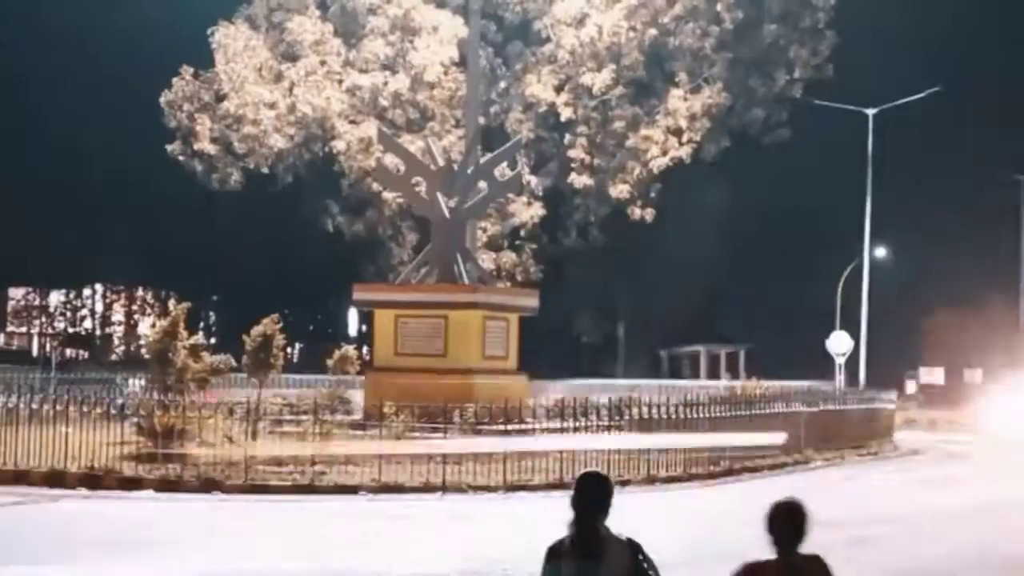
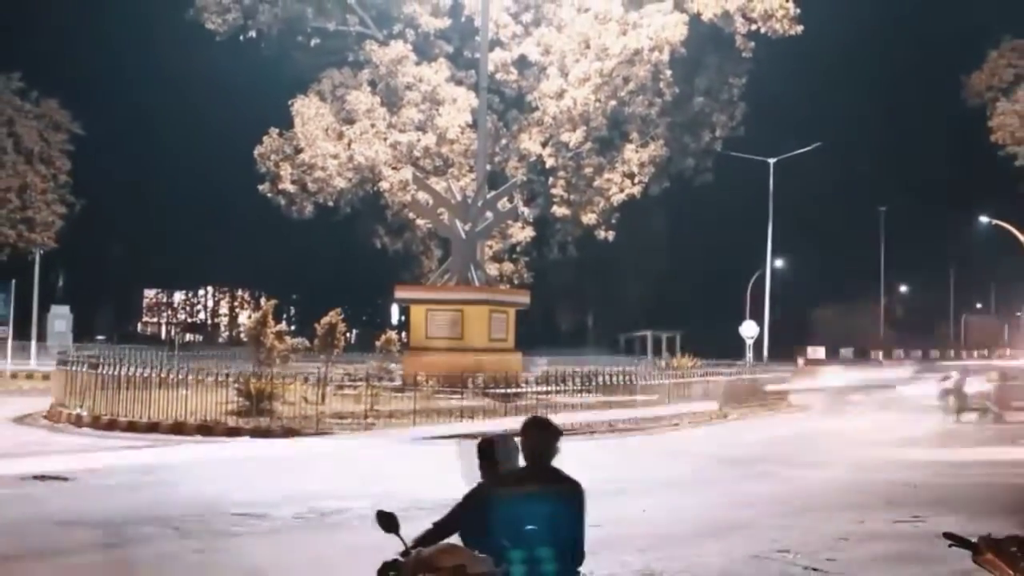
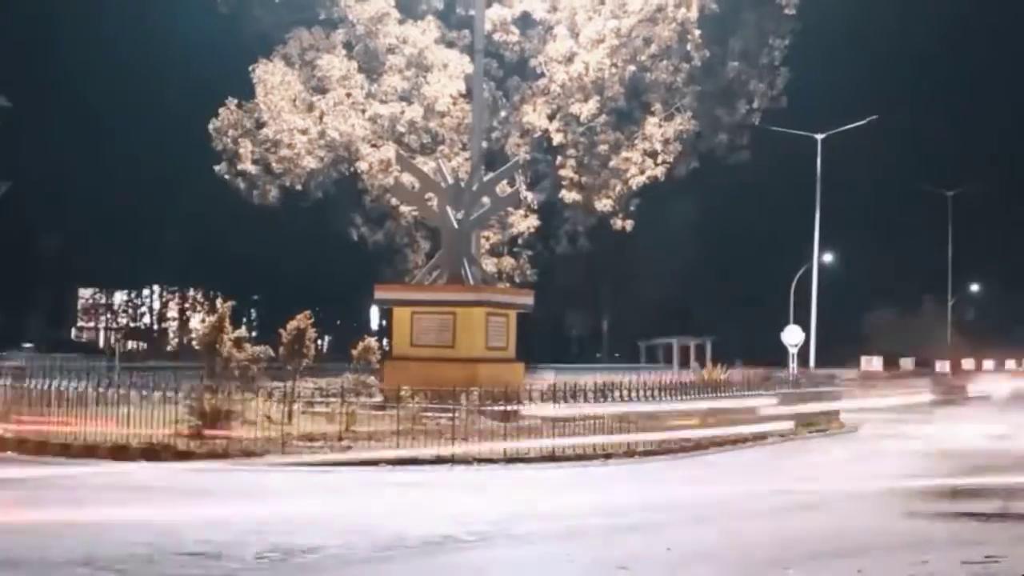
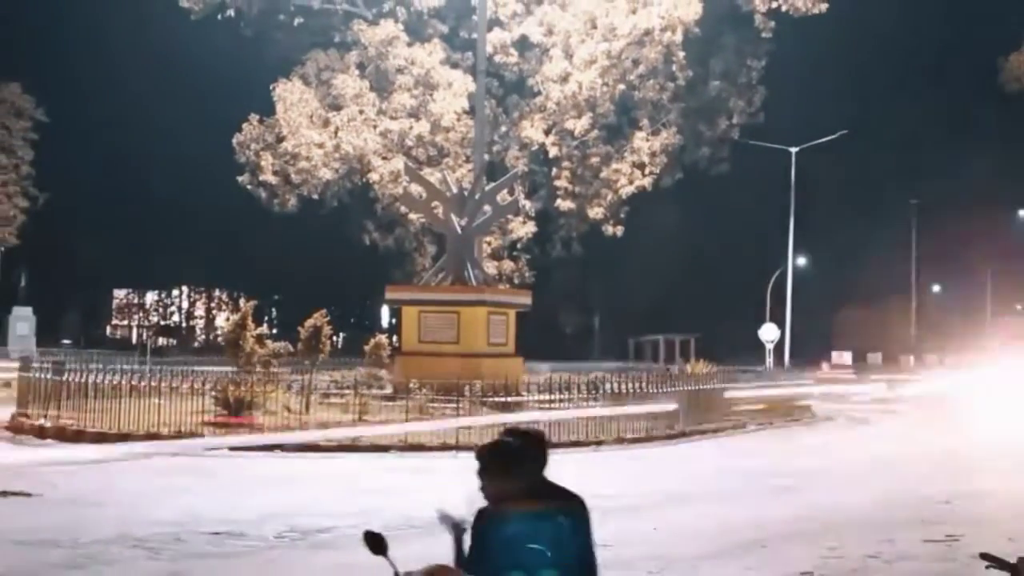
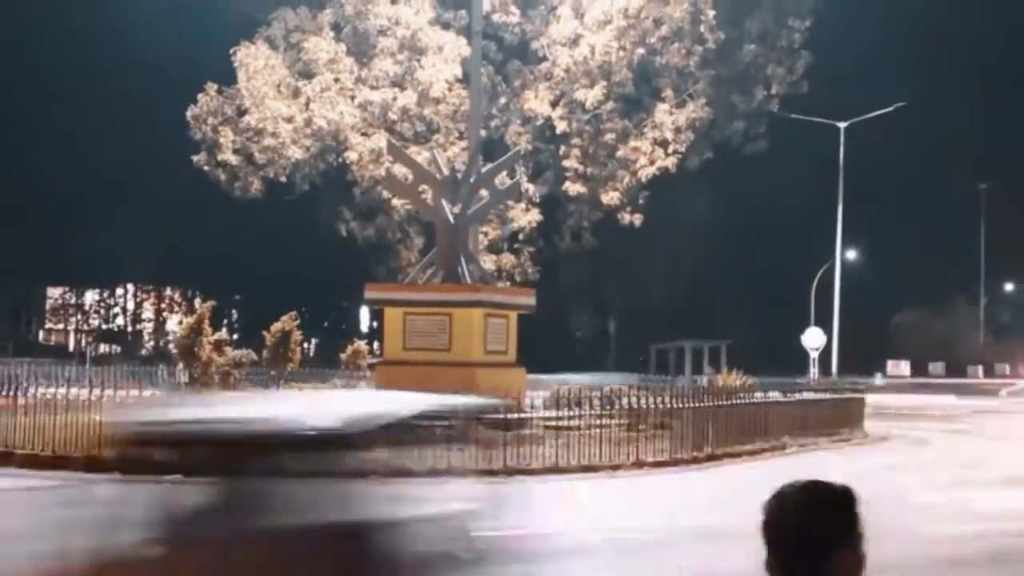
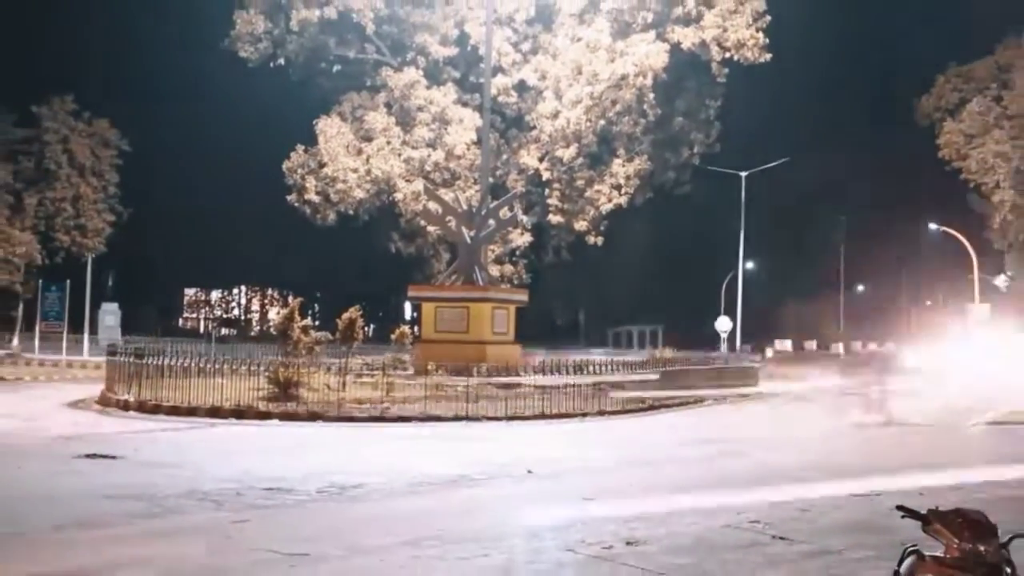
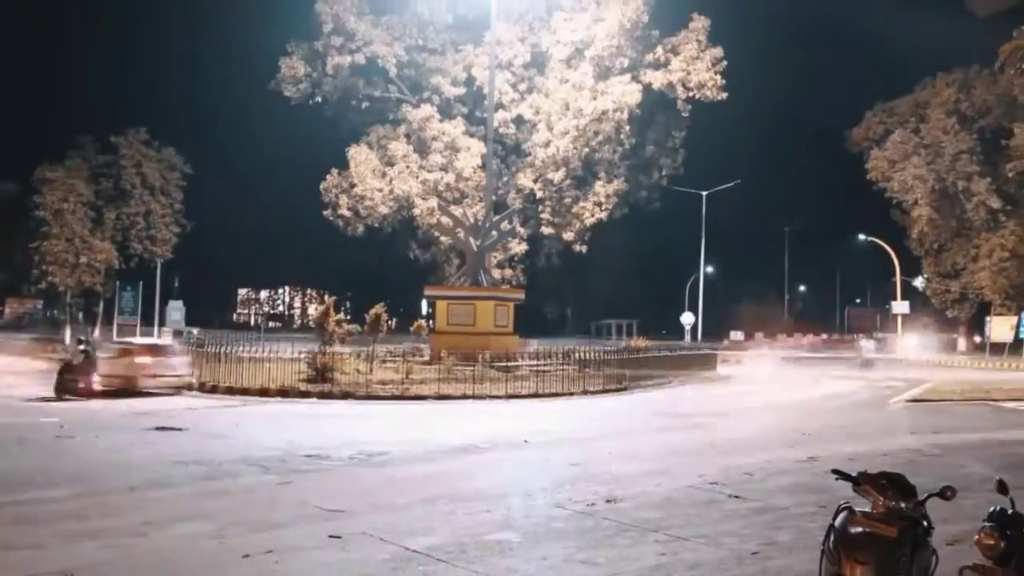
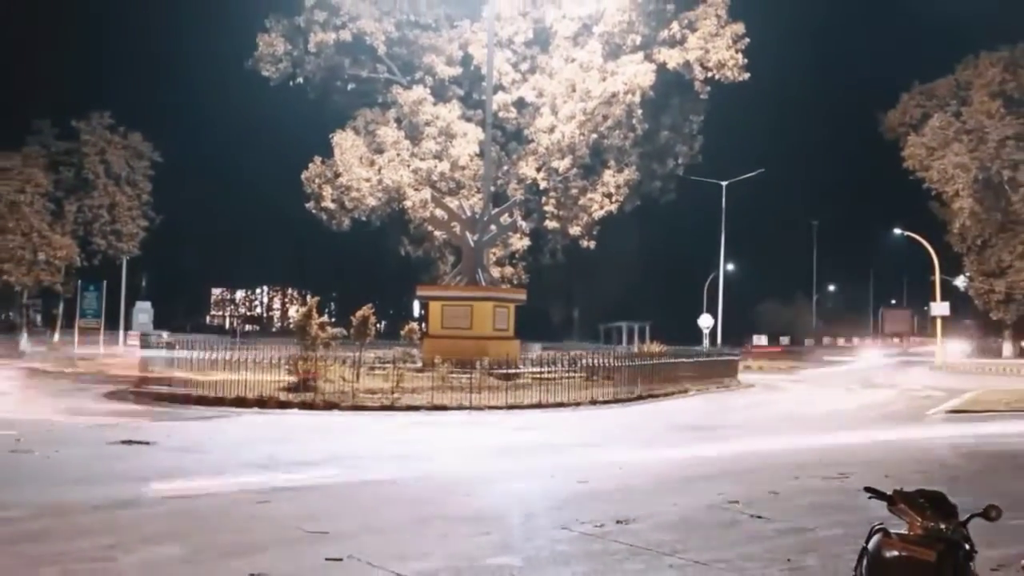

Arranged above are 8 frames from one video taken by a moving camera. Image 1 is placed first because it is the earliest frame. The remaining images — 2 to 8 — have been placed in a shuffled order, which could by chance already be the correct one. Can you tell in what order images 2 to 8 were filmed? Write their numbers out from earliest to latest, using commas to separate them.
5, 3, 4, 2, 6, 8, 7
